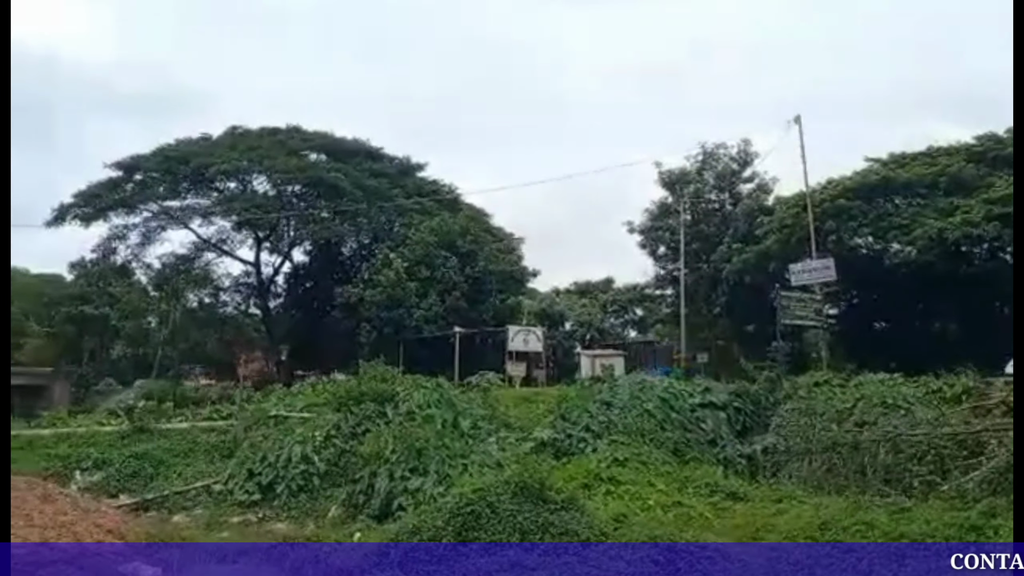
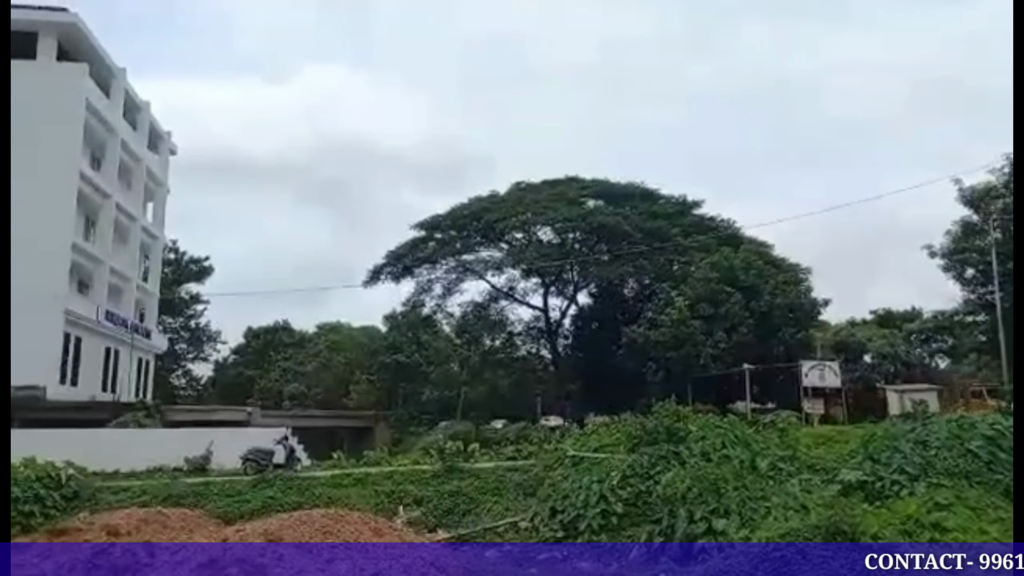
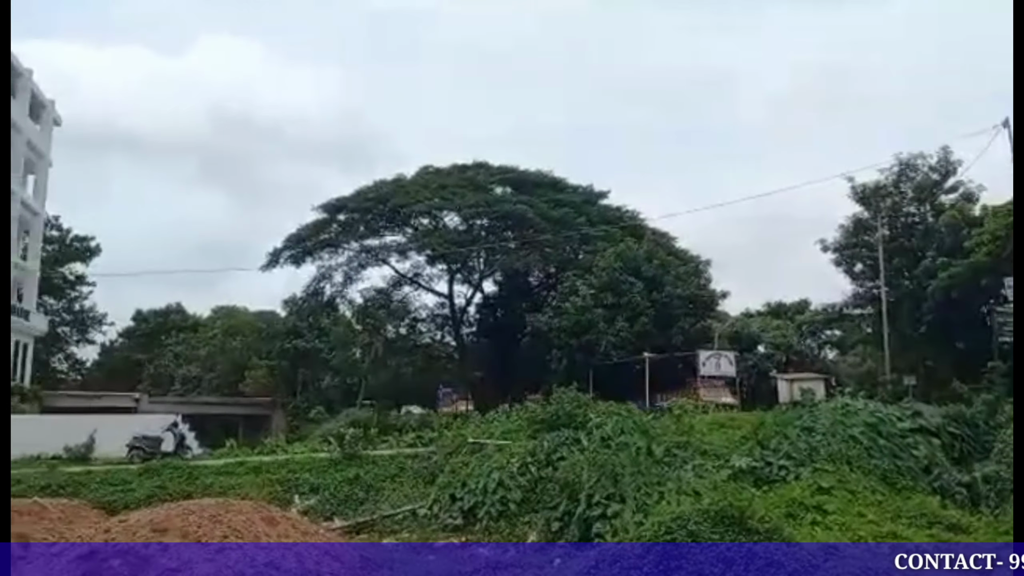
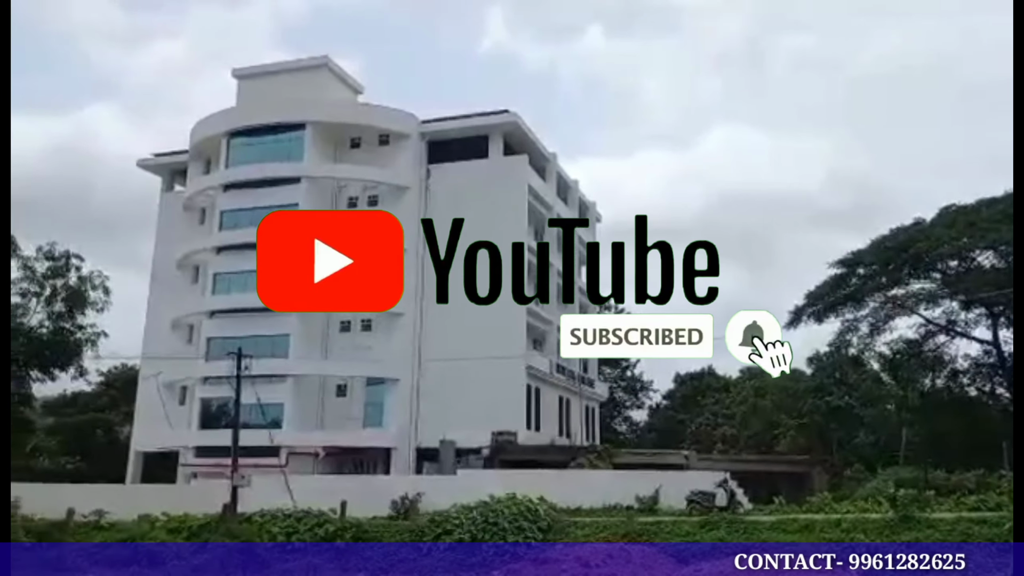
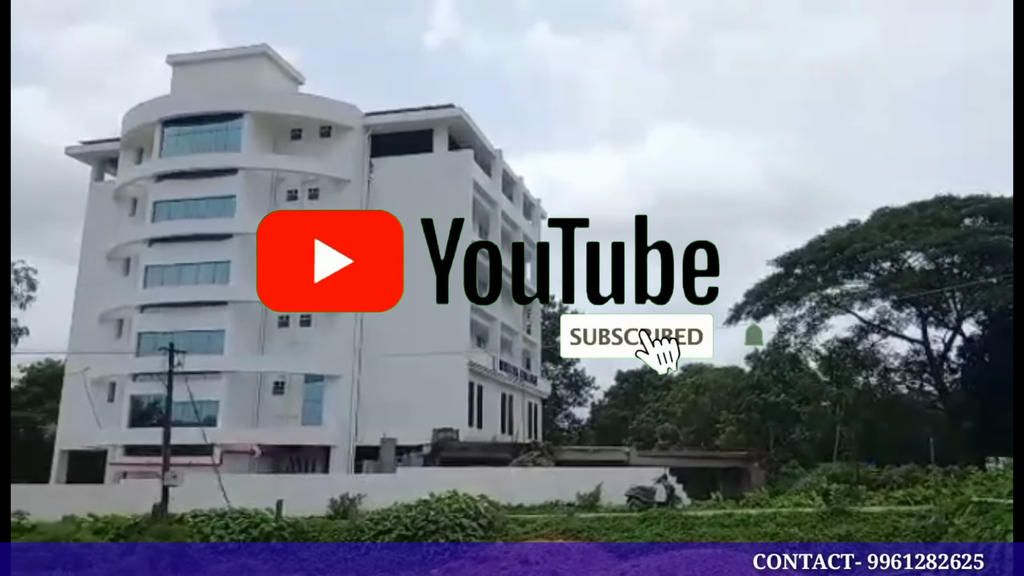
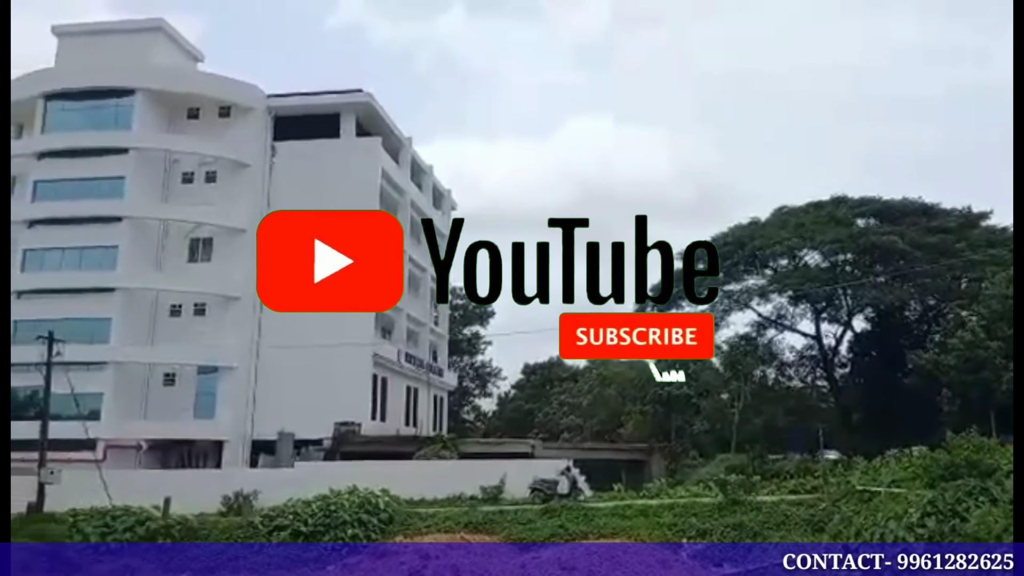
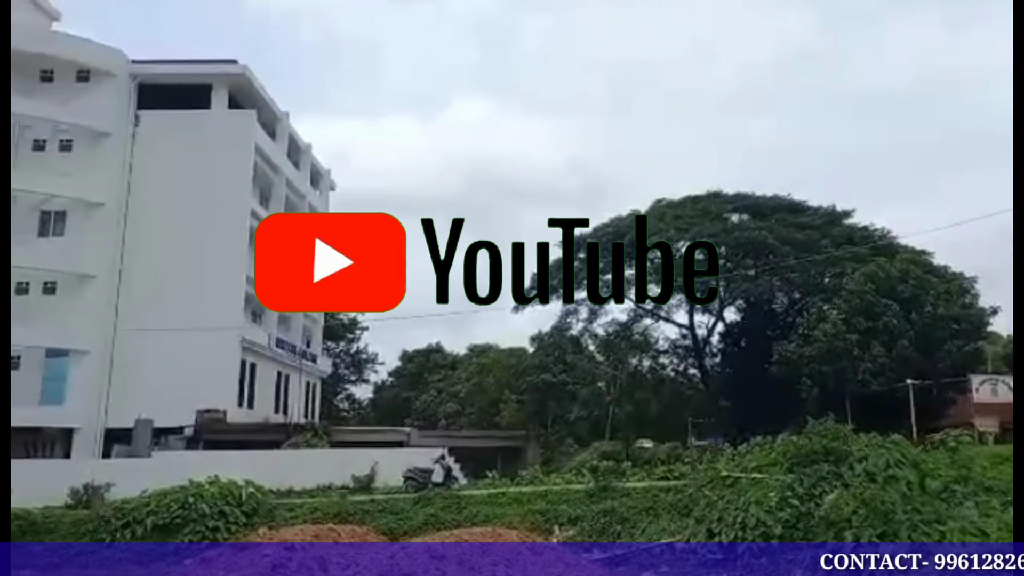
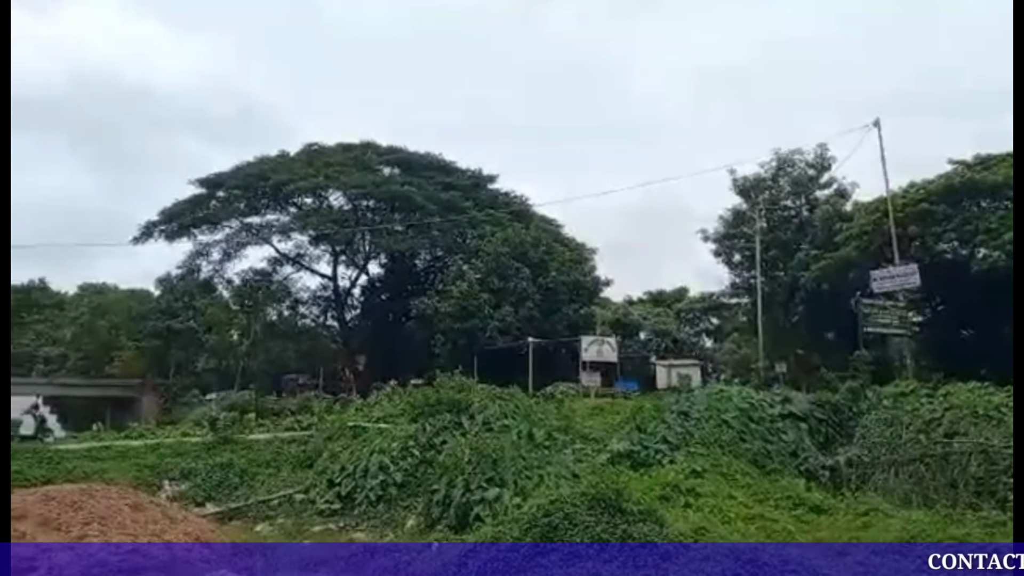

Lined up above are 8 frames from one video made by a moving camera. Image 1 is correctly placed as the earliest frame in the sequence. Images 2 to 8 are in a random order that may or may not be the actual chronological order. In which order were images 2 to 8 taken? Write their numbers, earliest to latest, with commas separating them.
8, 3, 2, 7, 6, 5, 4
